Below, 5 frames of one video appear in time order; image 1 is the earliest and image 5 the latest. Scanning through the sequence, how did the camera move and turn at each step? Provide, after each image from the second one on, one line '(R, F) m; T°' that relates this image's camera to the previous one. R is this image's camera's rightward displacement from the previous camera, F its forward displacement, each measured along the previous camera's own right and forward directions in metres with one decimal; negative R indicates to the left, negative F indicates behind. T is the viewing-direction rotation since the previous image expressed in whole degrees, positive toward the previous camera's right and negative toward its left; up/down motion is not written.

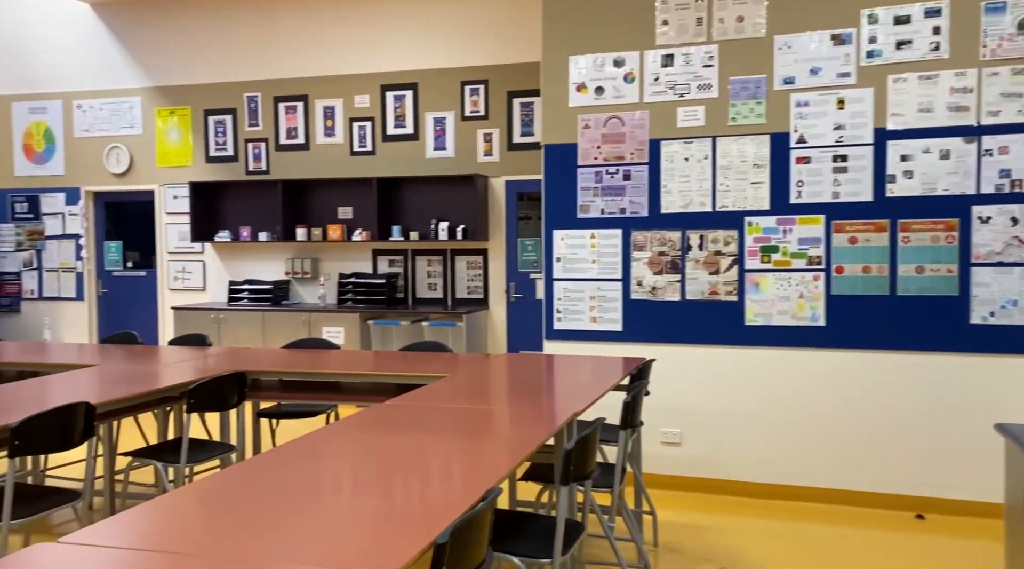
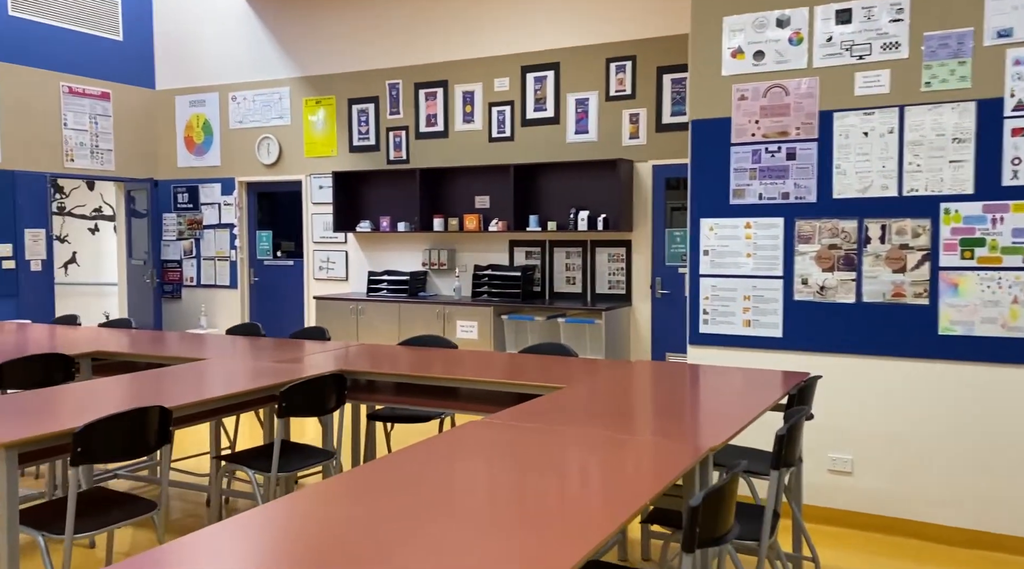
(+0.1, +0.6) m; -10°
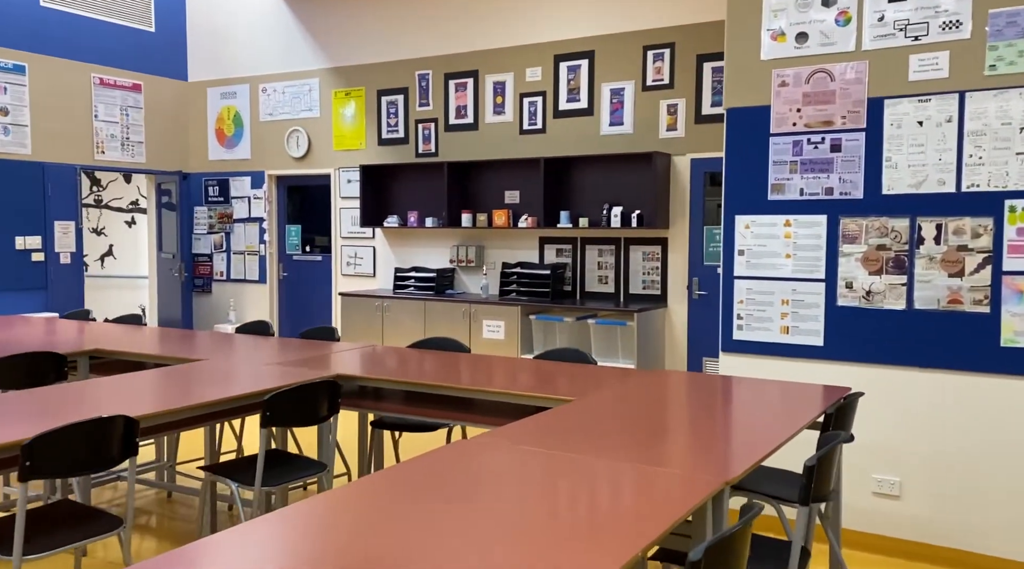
(+0.1, +0.3) m; -3°
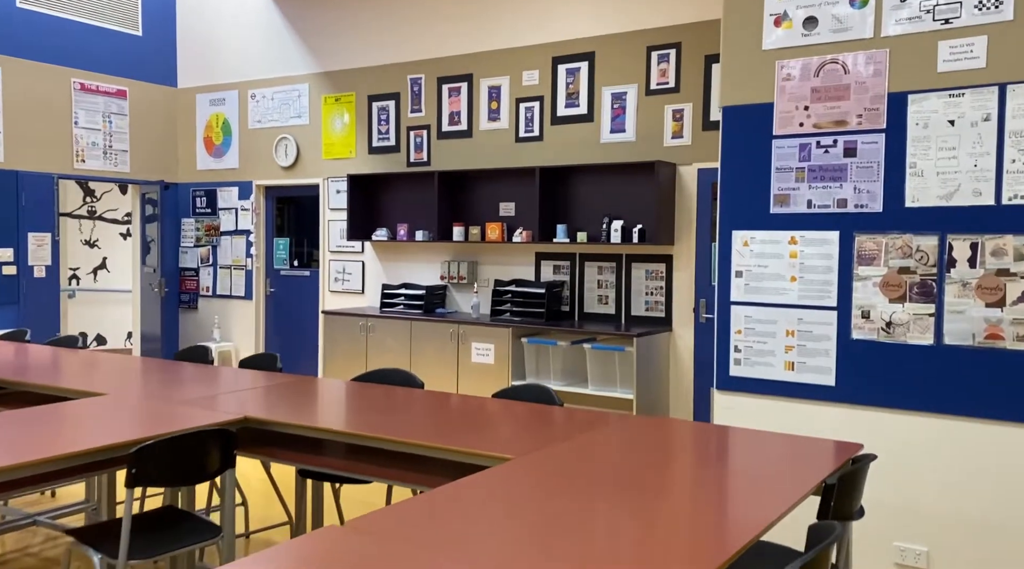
(+0.3, +0.5) m; -2°
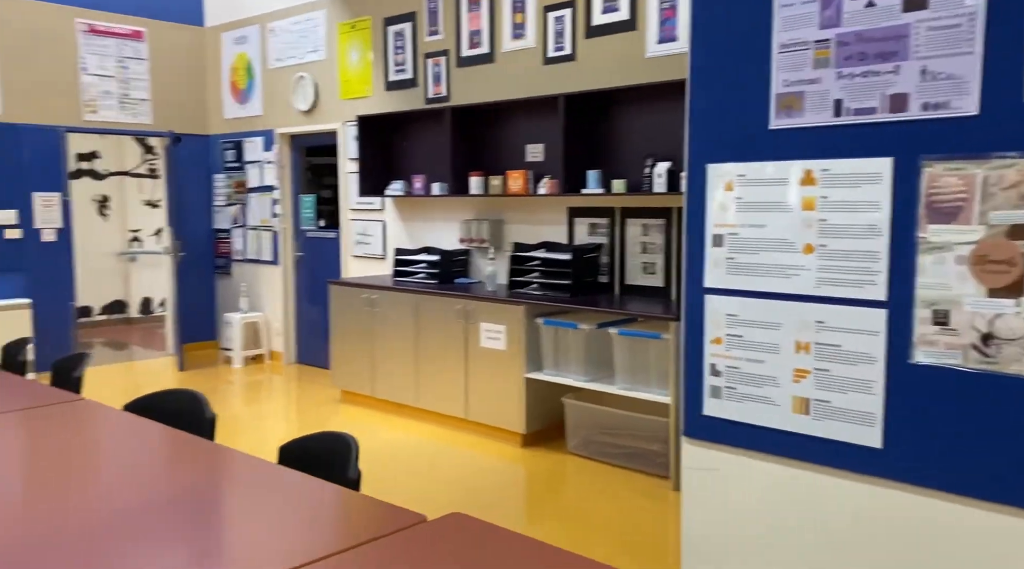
(+0.7, +1.4) m; -10°
